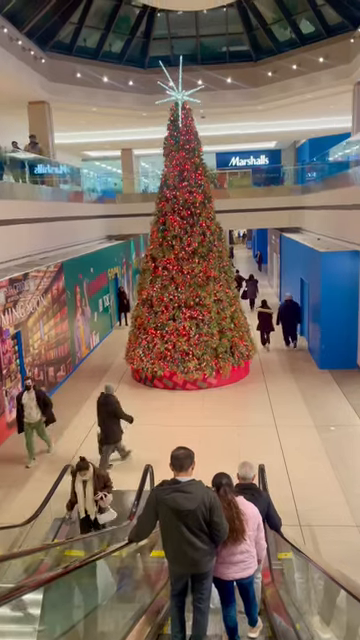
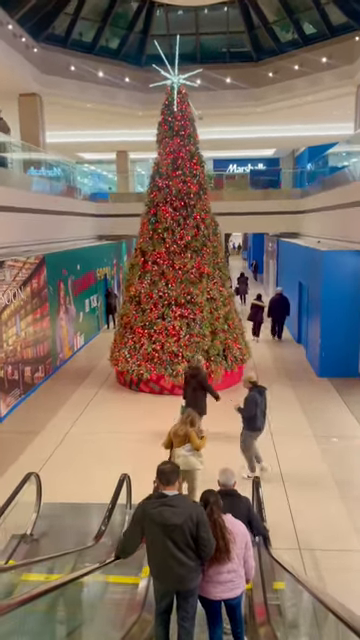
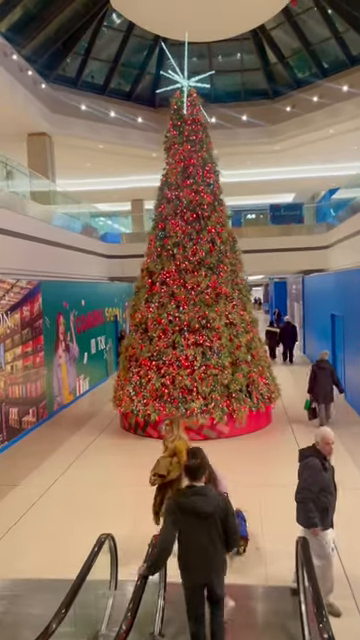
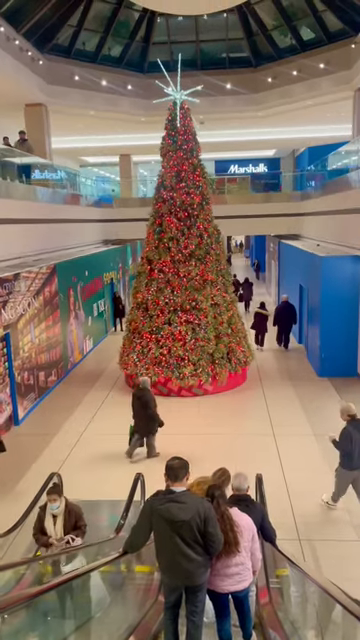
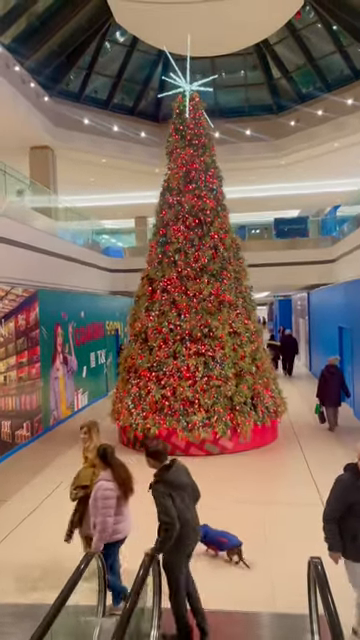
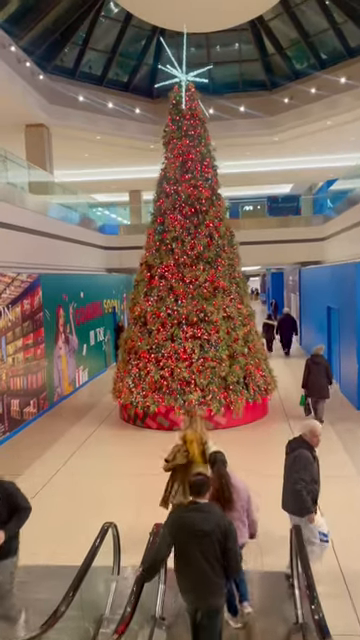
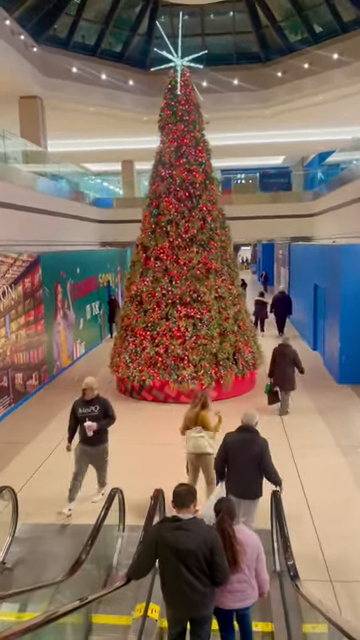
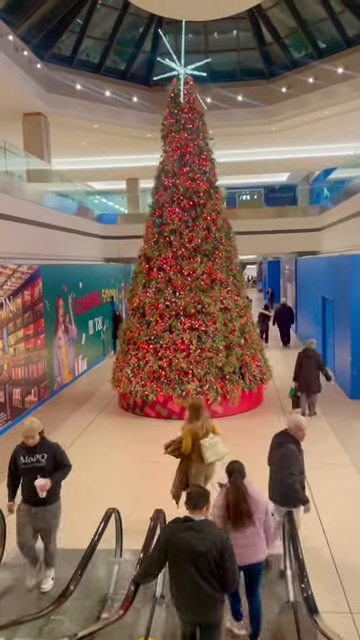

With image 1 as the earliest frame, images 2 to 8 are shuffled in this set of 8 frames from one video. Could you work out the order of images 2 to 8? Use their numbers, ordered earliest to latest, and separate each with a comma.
4, 2, 7, 8, 6, 3, 5
